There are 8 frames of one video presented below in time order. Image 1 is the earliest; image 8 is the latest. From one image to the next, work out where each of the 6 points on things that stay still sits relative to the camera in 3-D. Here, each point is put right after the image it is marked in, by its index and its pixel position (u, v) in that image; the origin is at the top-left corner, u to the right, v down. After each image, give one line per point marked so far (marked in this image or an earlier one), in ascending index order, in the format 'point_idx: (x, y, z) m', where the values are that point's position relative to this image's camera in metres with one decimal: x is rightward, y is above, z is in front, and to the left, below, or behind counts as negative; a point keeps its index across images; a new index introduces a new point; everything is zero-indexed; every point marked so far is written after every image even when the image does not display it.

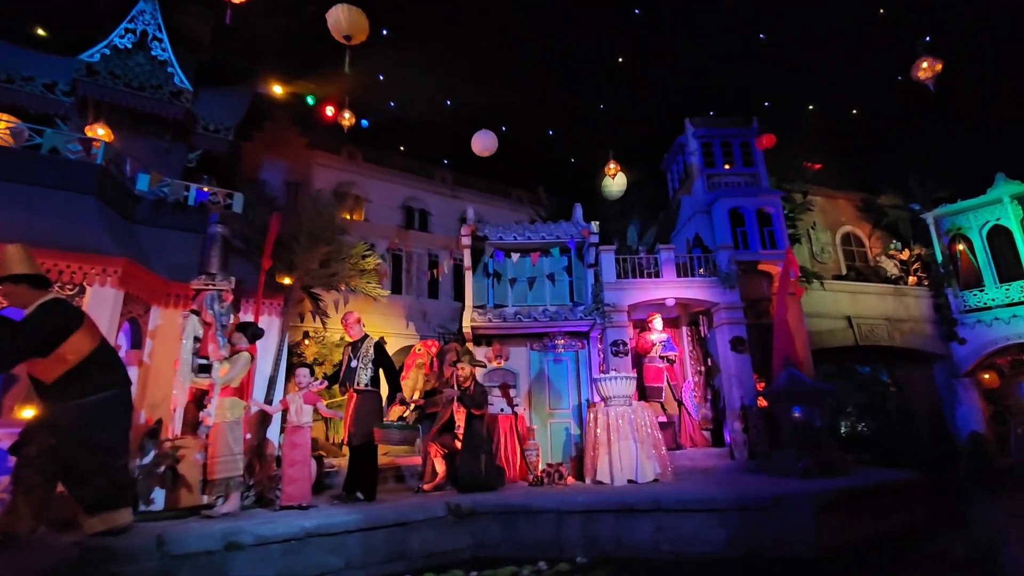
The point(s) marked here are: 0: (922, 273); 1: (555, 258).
0: (+13.4, +0.5, +16.9) m
1: (+1.0, +0.7, +11.9) m
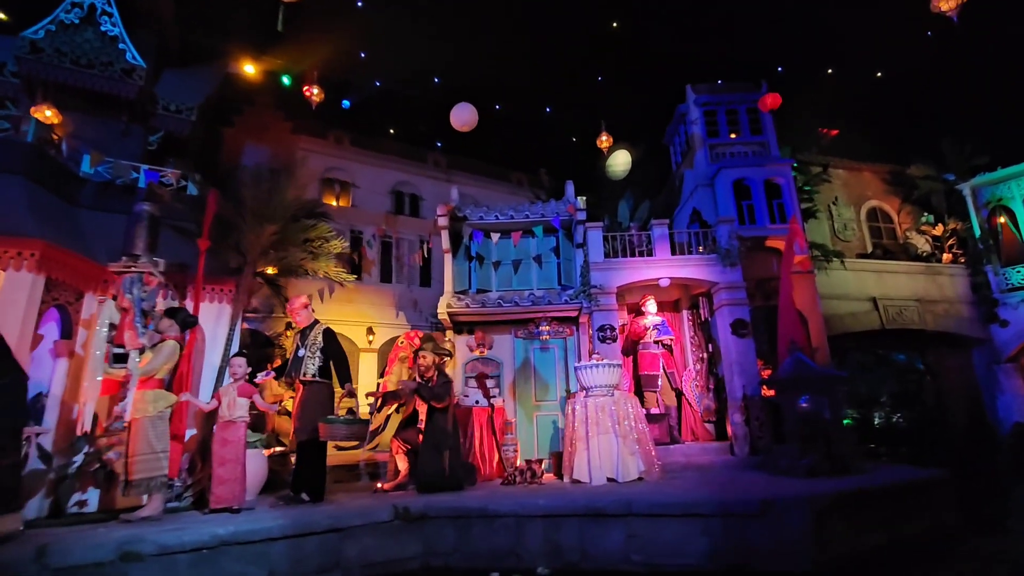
0: (+13.2, +1.1, +15.4) m
1: (+0.6, +1.0, +11.1) m
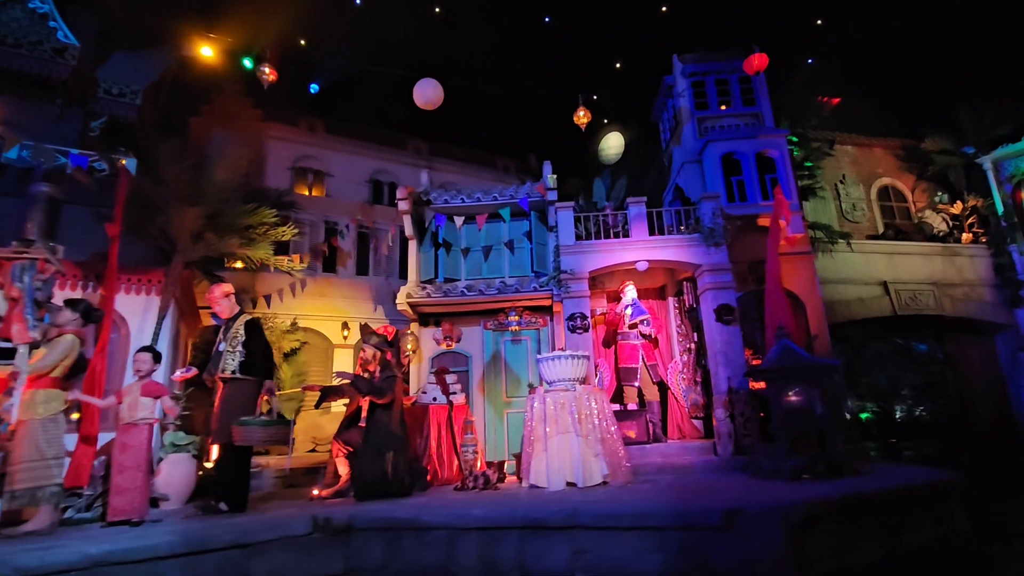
0: (+12.8, +1.6, +14.2) m
1: (0.0, +1.3, +10.3) m
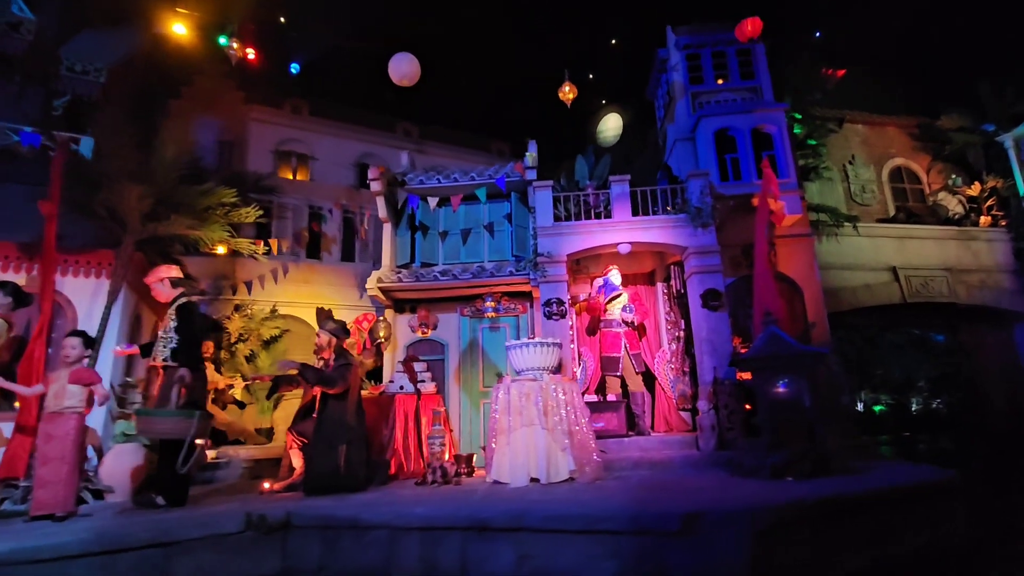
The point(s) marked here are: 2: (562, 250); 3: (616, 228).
0: (+12.5, +2.0, +13.3) m
1: (-0.4, +1.6, +9.8) m
2: (+0.8, +0.6, +8.4) m
3: (+1.7, +1.0, +8.3) m
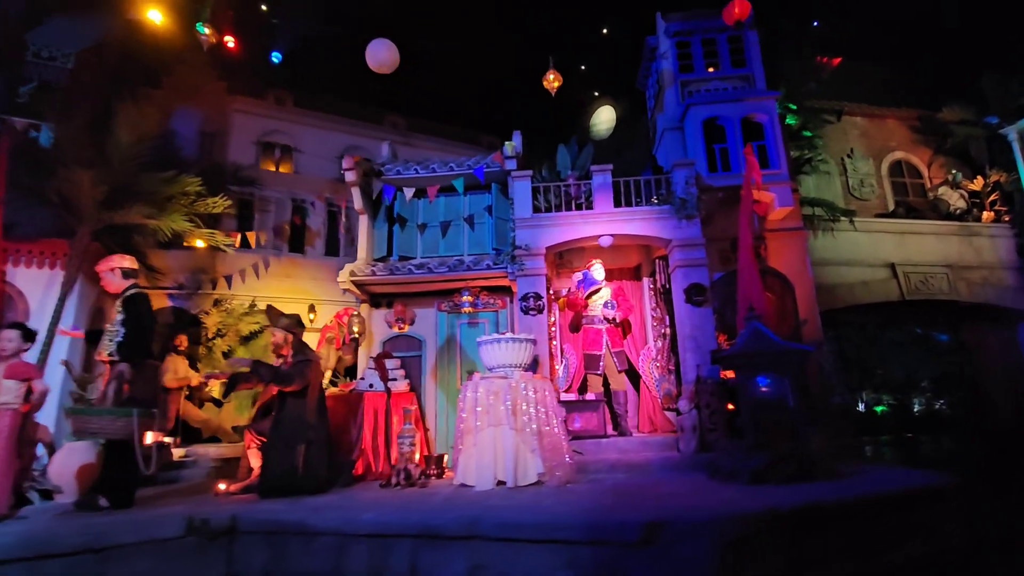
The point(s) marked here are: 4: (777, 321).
0: (+12.2, +2.0, +12.9) m
1: (-0.7, +1.7, +9.5) m
2: (+0.4, +0.7, +8.0) m
3: (+1.3, +1.0, +8.0) m
4: (+4.5, -0.6, +8.8) m
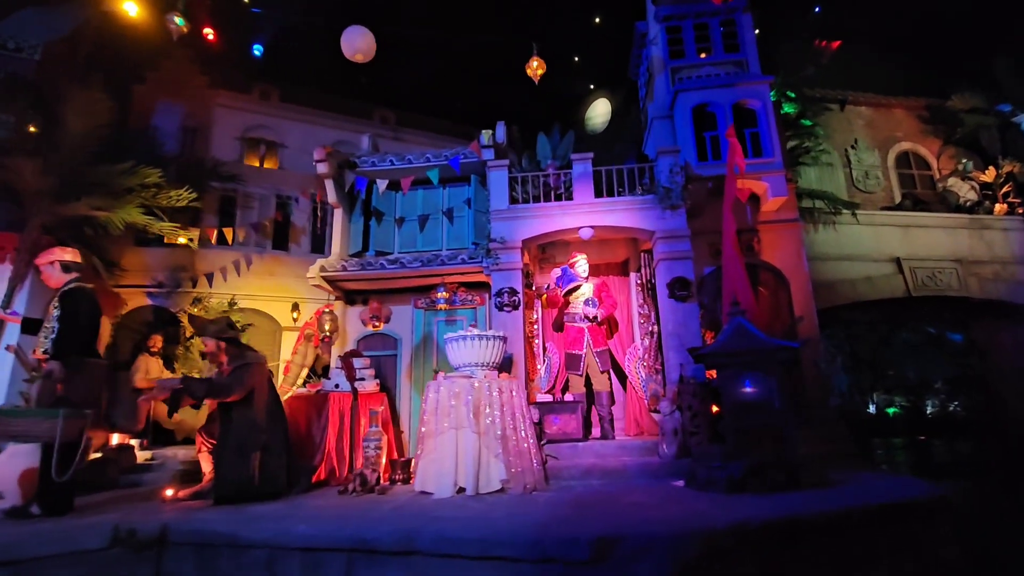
0: (+11.9, +2.1, +12.3) m
1: (-1.0, +1.7, +9.1) m
2: (+0.1, +0.8, +7.6) m
3: (+0.9, +1.1, +7.6) m
4: (+4.1, -0.5, +8.3) m
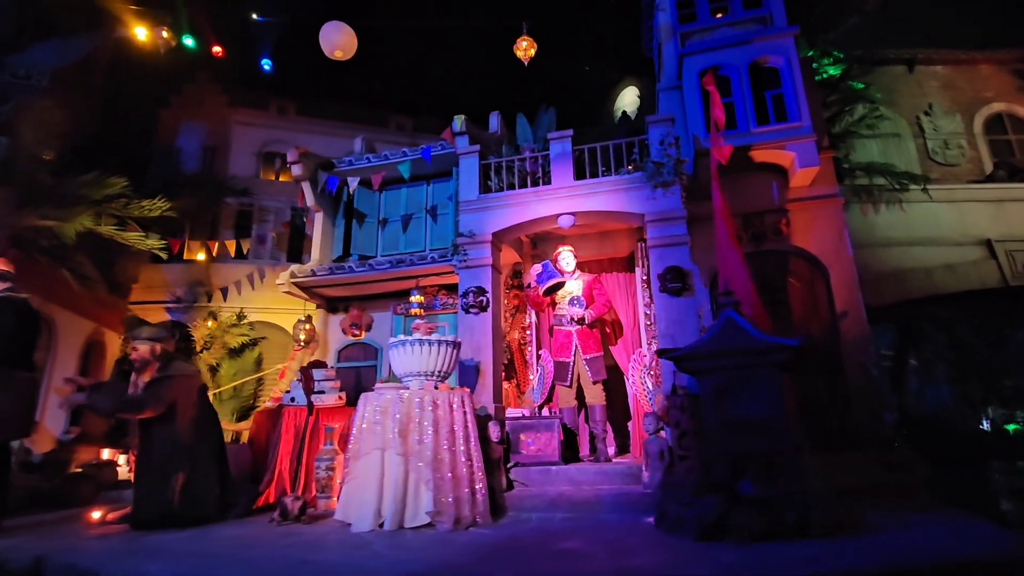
0: (+12.0, +2.4, +9.7) m
1: (-1.2, +1.7, +8.4) m
2: (-0.3, +0.8, +6.8) m
3: (+0.5, +1.2, +6.6) m
4: (+3.8, -0.4, +6.8) m
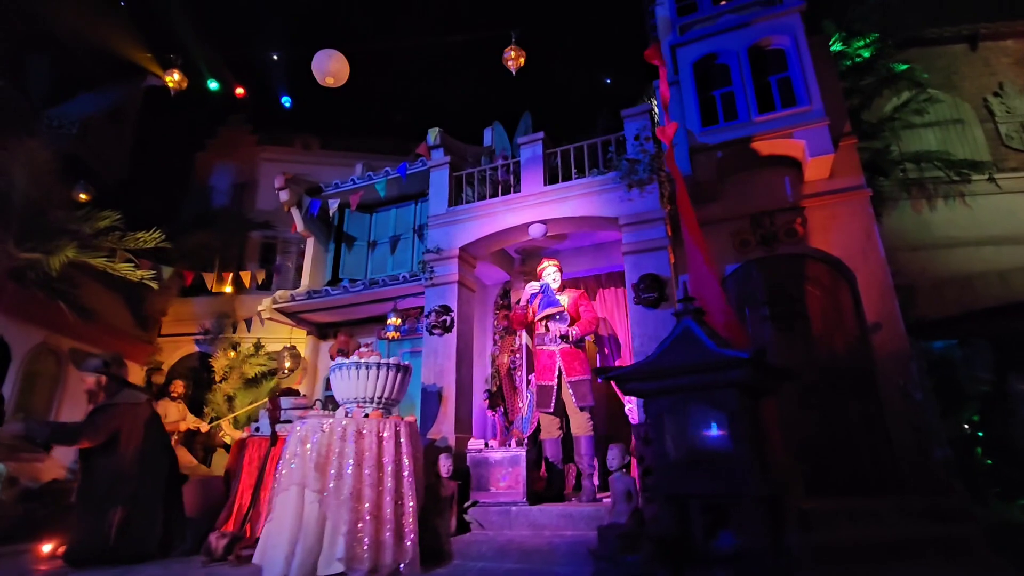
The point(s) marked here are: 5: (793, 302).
0: (+11.9, +2.4, +7.7) m
1: (-1.4, +1.3, +8.1) m
2: (-0.7, +0.6, +6.3) m
3: (+0.1, +1.0, +6.0) m
4: (+3.5, -0.4, +5.7) m
5: (+3.3, -0.2, +6.0) m
